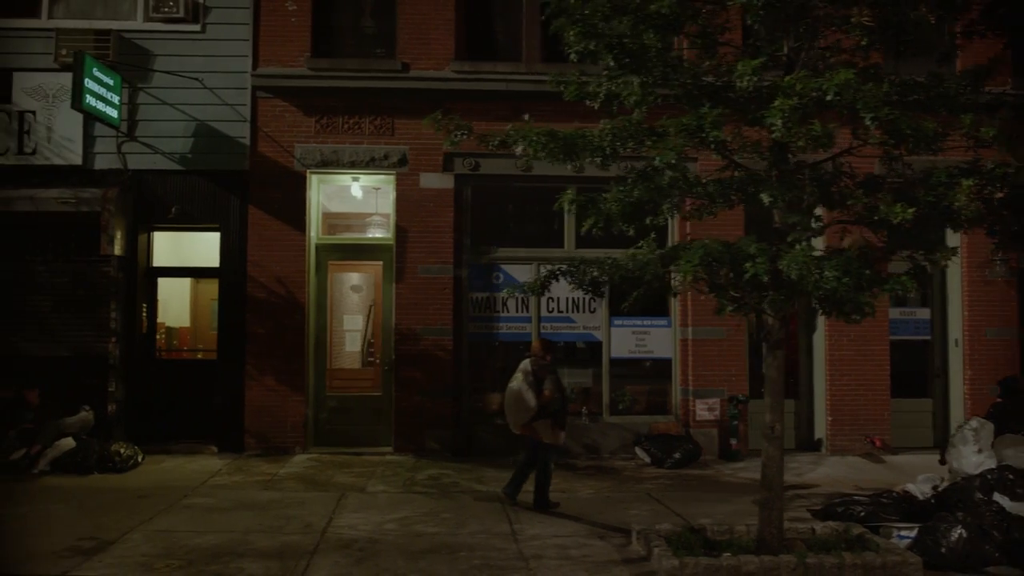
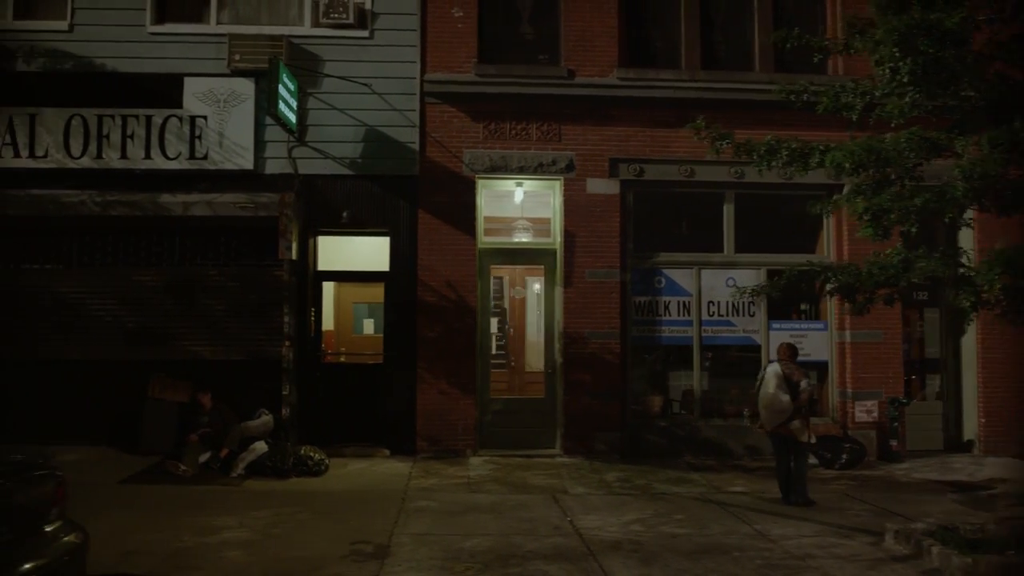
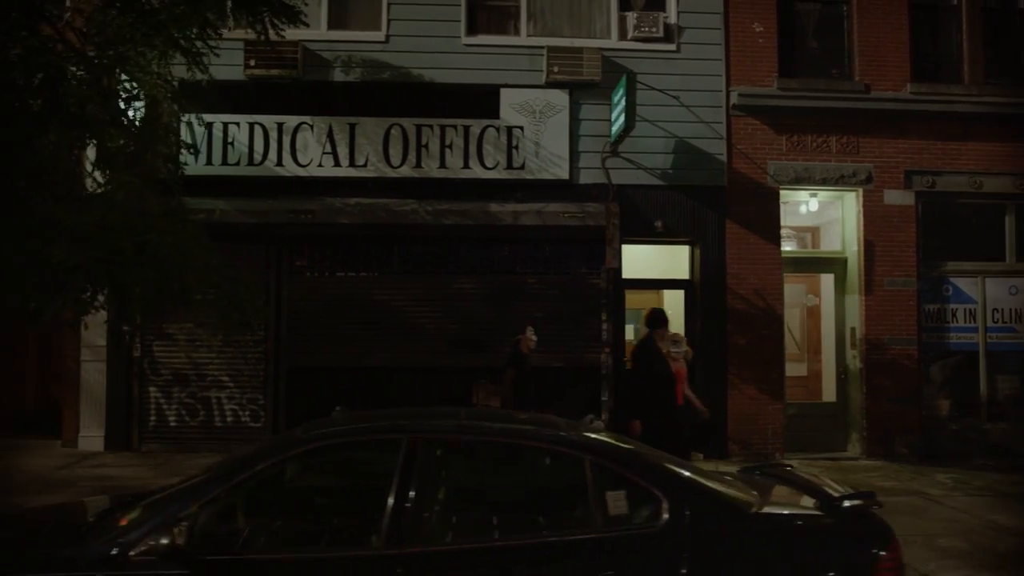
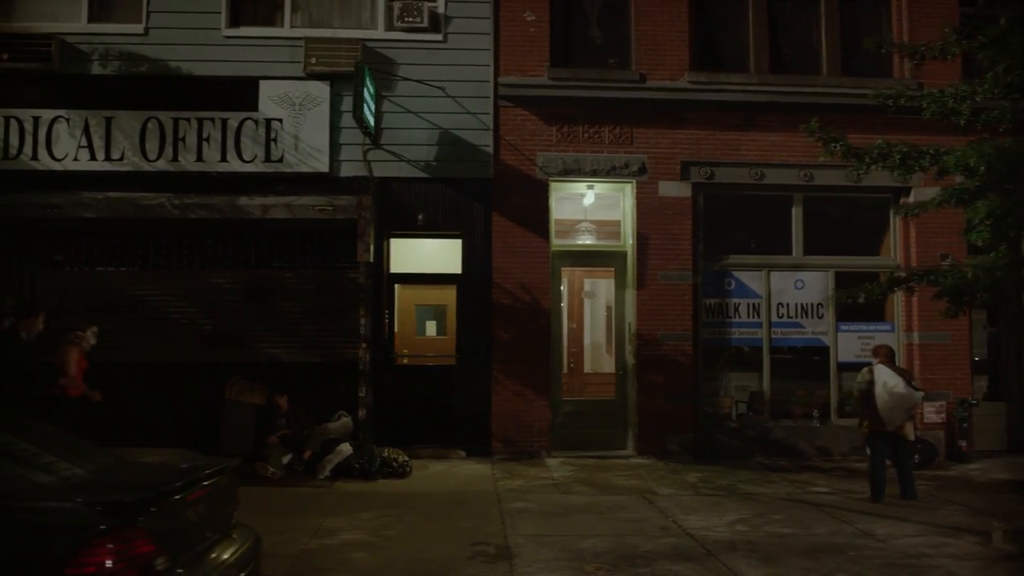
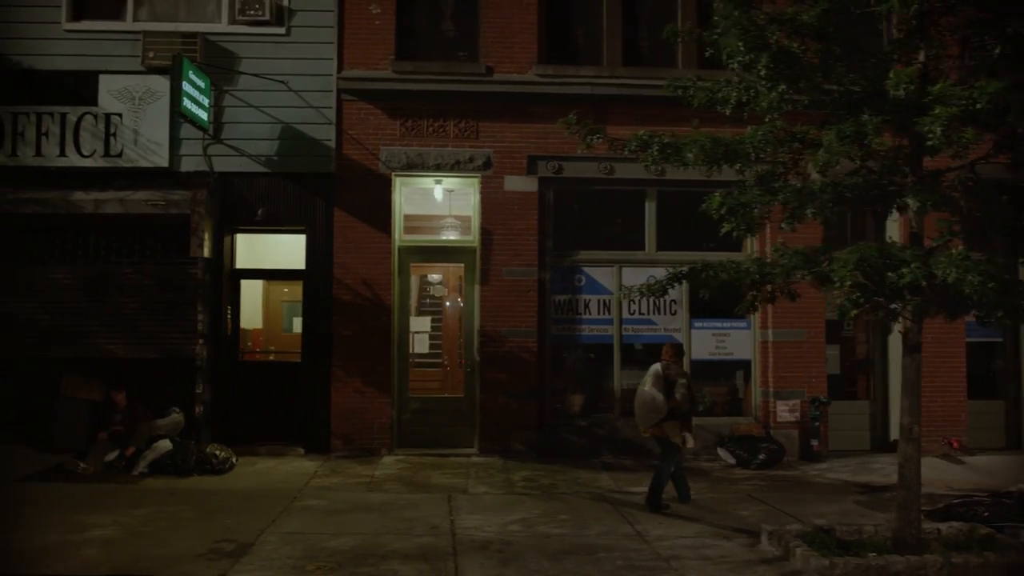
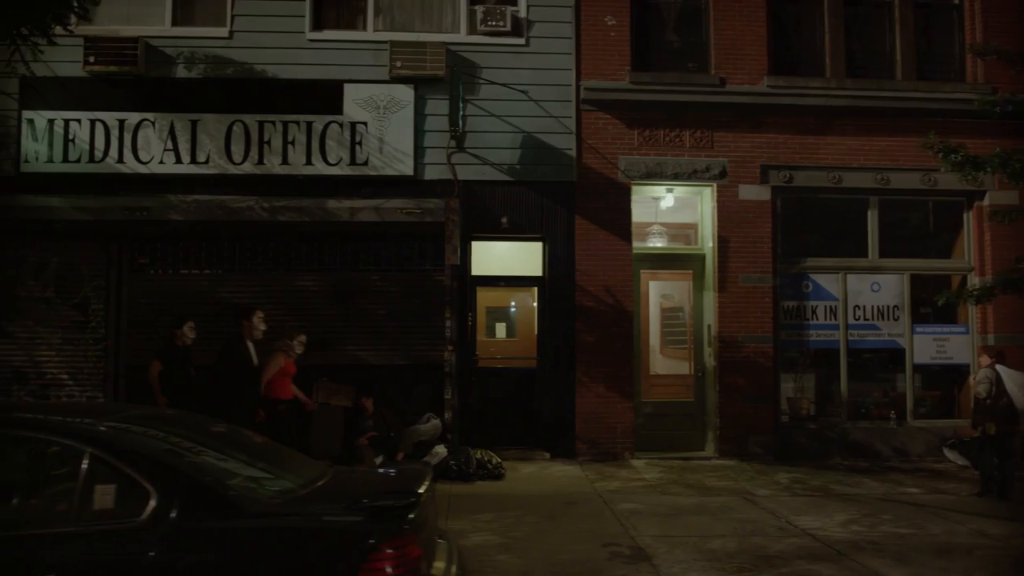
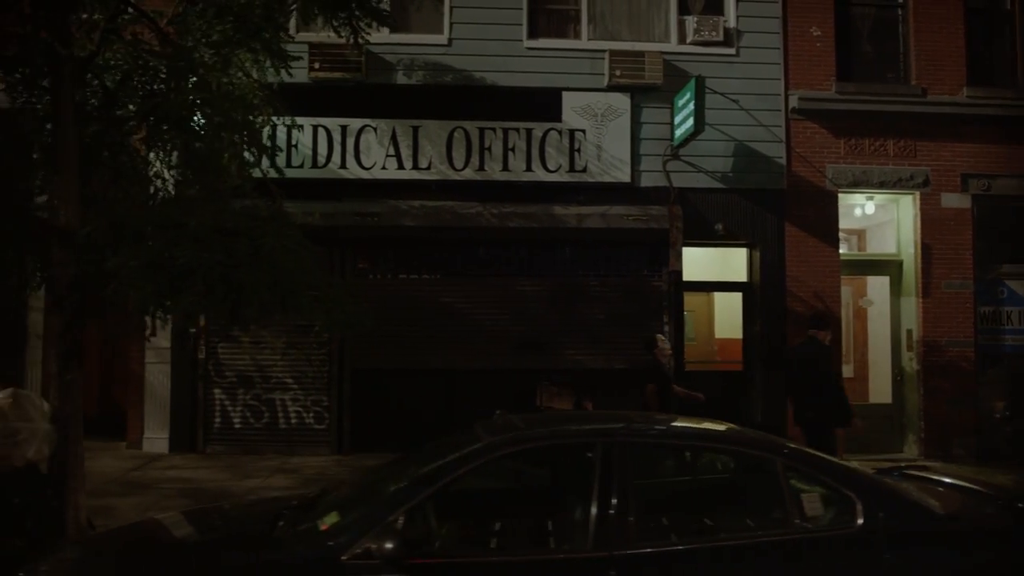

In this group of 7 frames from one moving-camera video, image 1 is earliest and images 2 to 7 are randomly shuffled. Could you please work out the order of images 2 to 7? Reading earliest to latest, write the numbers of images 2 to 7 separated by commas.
5, 2, 4, 6, 3, 7
